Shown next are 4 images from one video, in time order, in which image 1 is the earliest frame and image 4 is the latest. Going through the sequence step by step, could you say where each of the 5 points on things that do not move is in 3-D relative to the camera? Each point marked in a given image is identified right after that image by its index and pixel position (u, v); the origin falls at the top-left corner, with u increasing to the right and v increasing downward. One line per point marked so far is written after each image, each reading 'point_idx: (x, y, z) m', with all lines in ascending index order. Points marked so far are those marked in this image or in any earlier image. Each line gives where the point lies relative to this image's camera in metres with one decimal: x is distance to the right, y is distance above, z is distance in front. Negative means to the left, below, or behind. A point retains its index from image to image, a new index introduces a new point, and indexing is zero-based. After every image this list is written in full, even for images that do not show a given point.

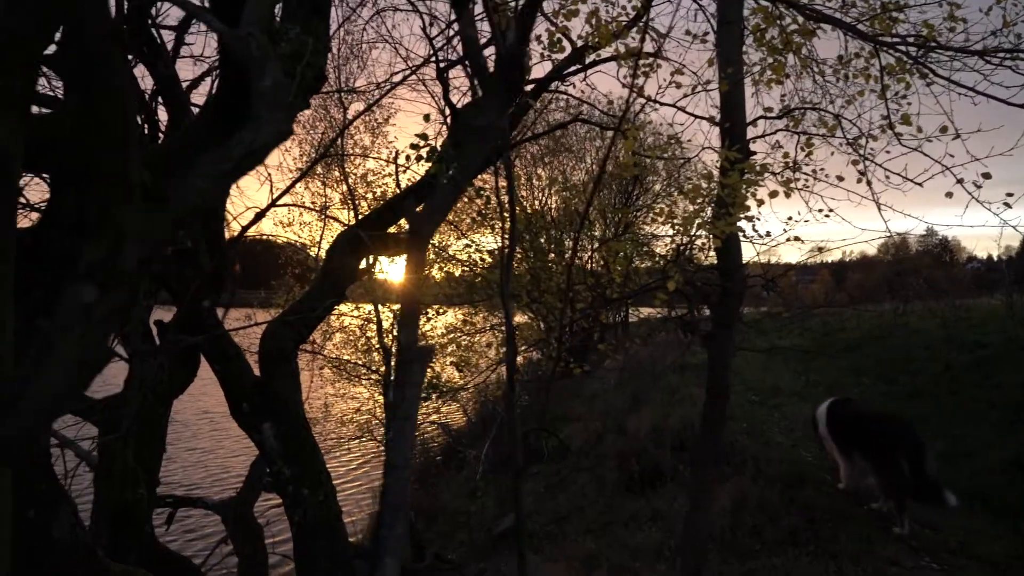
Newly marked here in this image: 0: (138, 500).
0: (-4.4, -2.5, +7.6) m
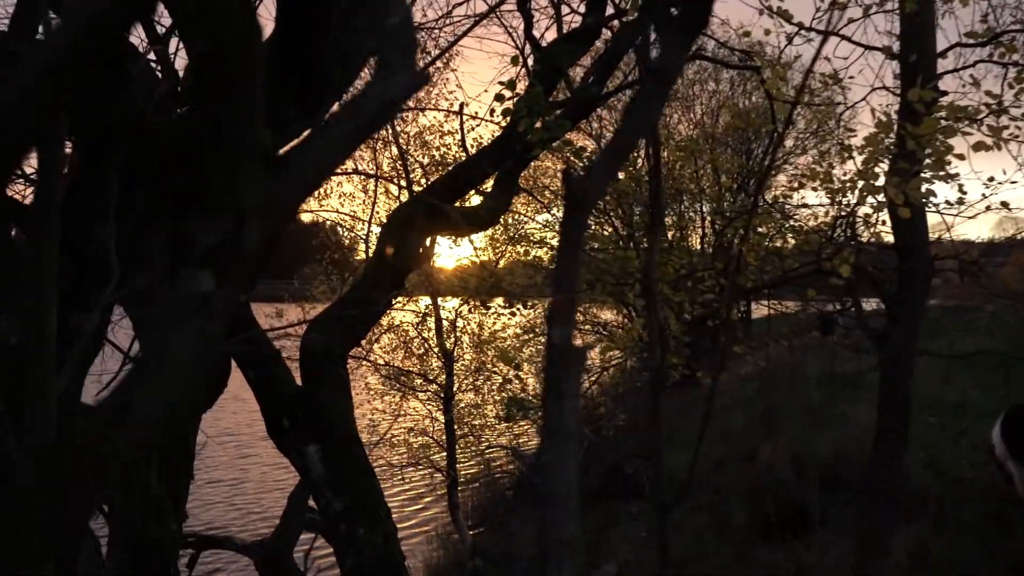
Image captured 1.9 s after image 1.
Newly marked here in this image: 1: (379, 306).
0: (-3.4, -2.4, +6.3) m
1: (-1.4, -0.2, +6.5) m
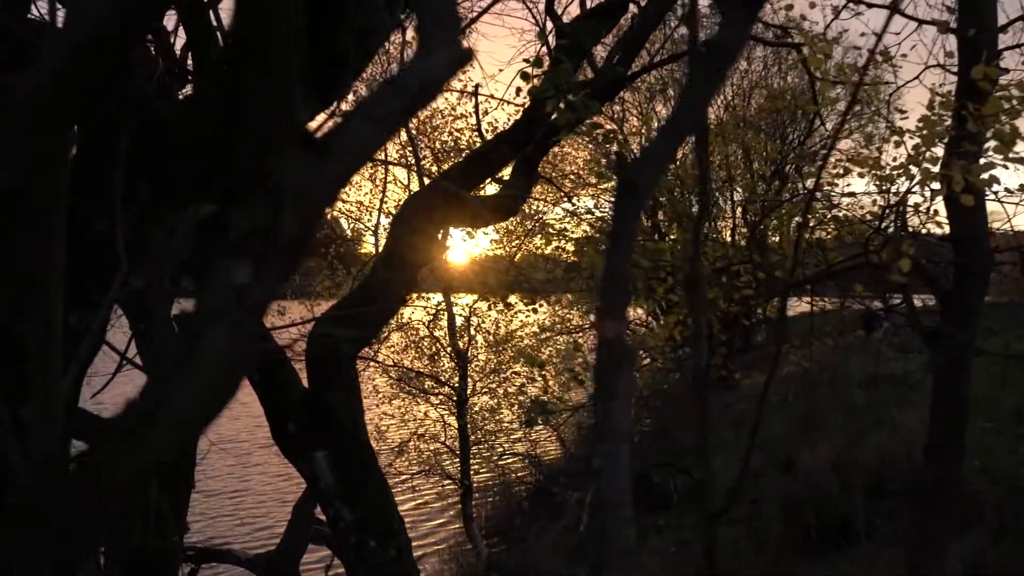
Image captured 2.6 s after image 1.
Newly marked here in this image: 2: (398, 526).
0: (-3.2, -2.4, +6.0) m
1: (-1.2, -0.2, +6.2) m
2: (-1.1, -2.2, +6.1) m
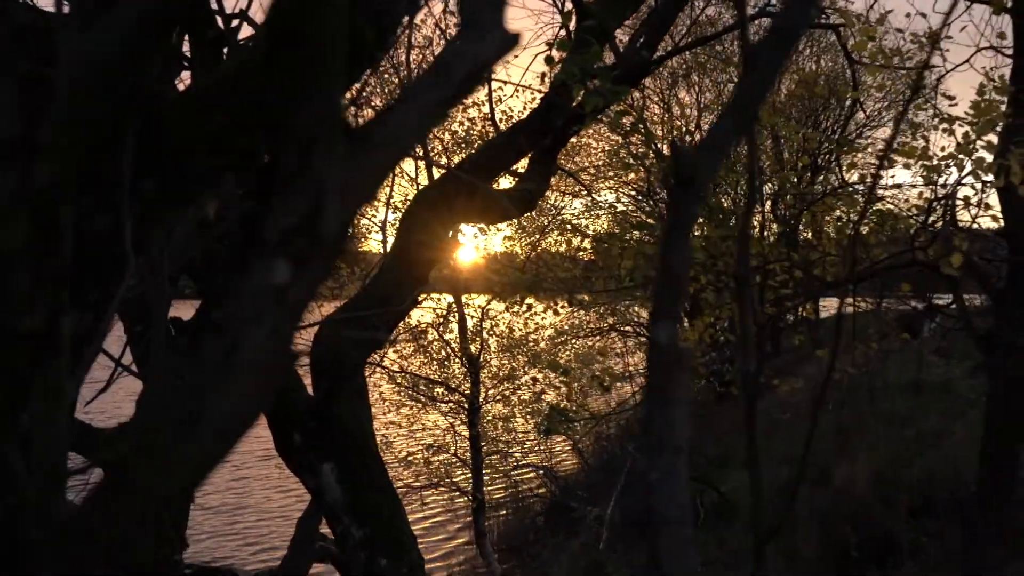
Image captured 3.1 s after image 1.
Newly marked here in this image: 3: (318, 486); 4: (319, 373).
0: (-3.1, -2.4, +5.7) m
1: (-1.1, -0.2, +5.9) m
2: (-1.0, -2.2, +5.8) m
3: (-1.7, -1.7, +5.8) m
4: (-1.7, -0.8, +5.8) m
